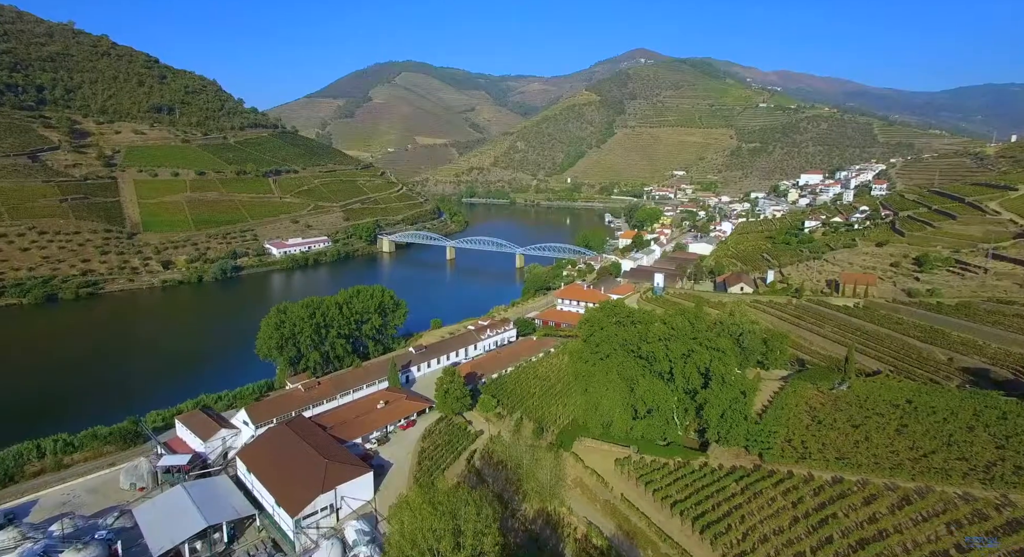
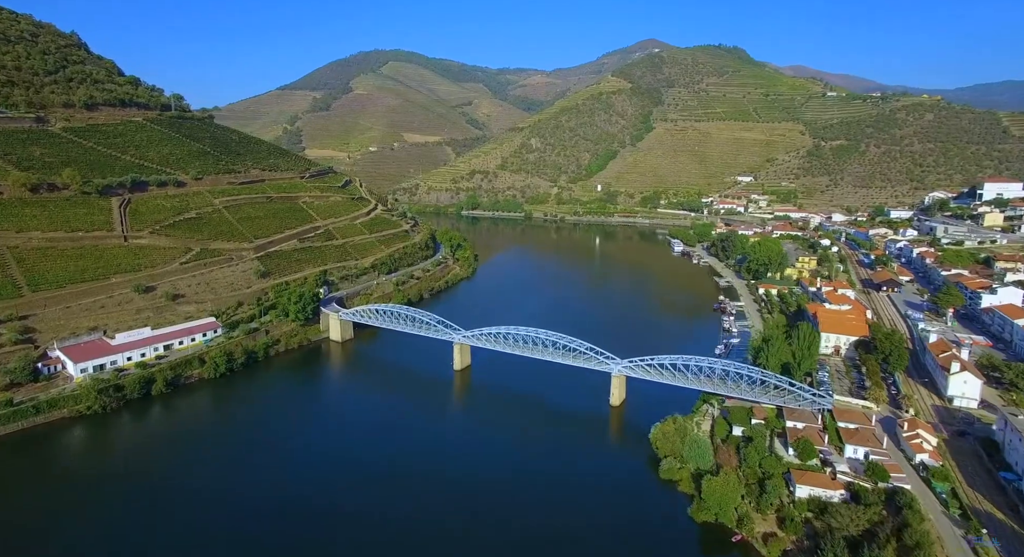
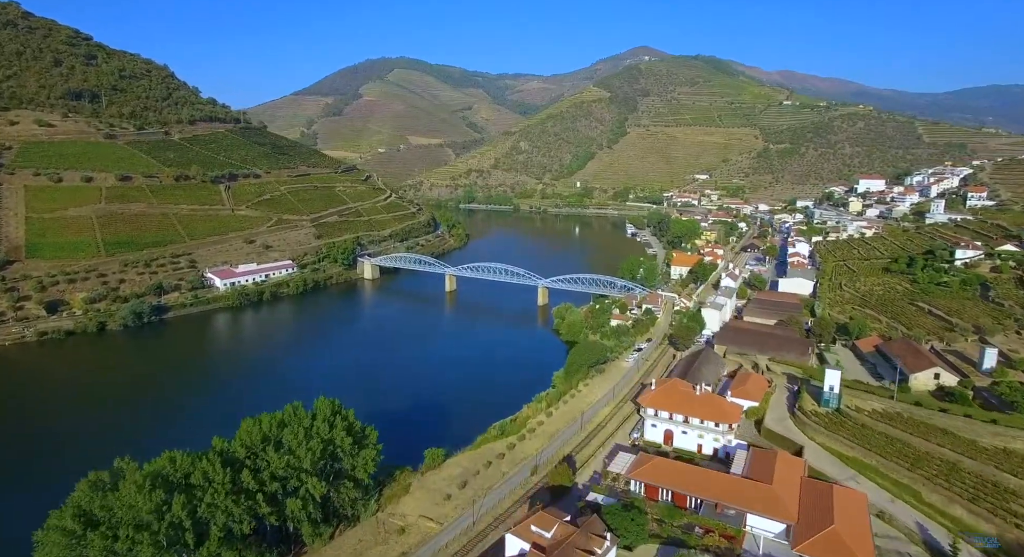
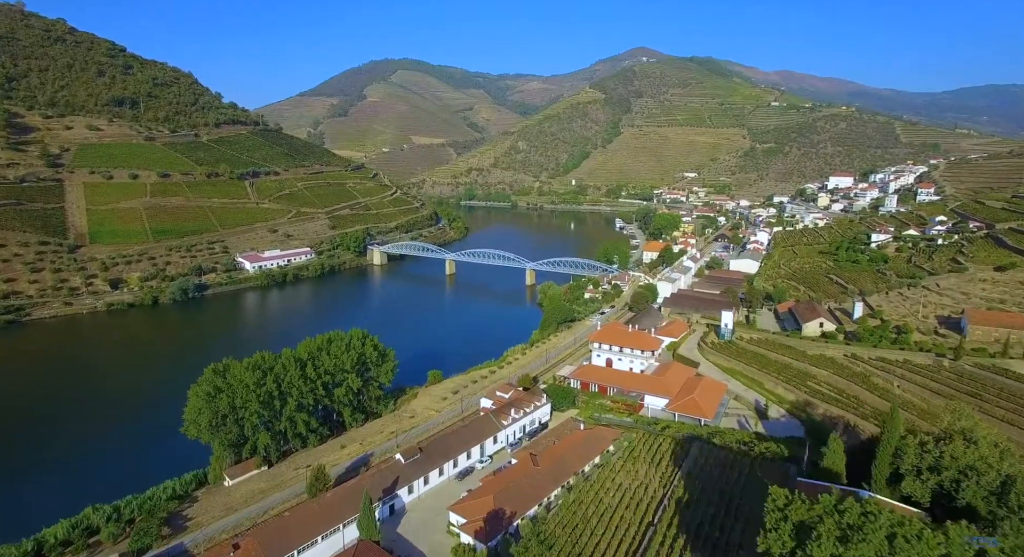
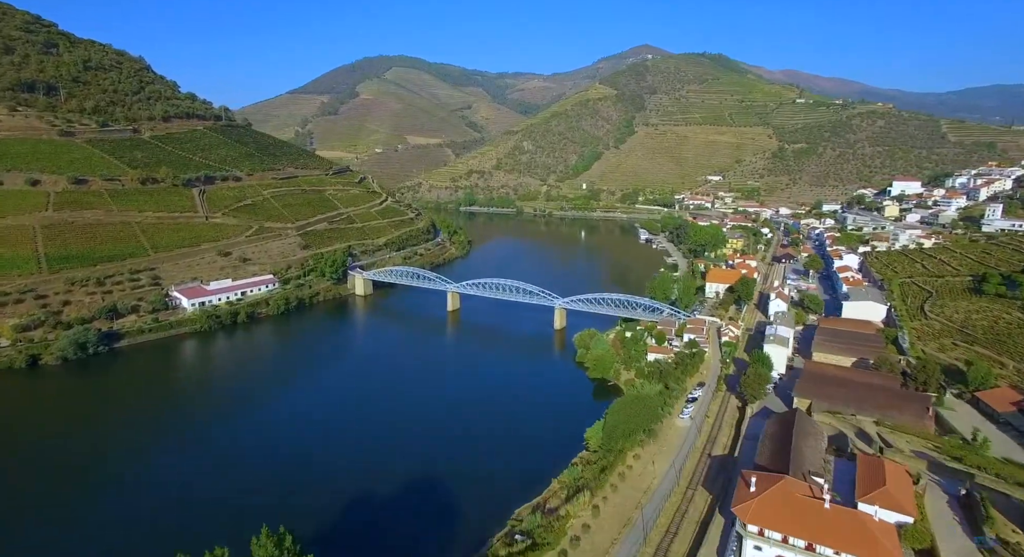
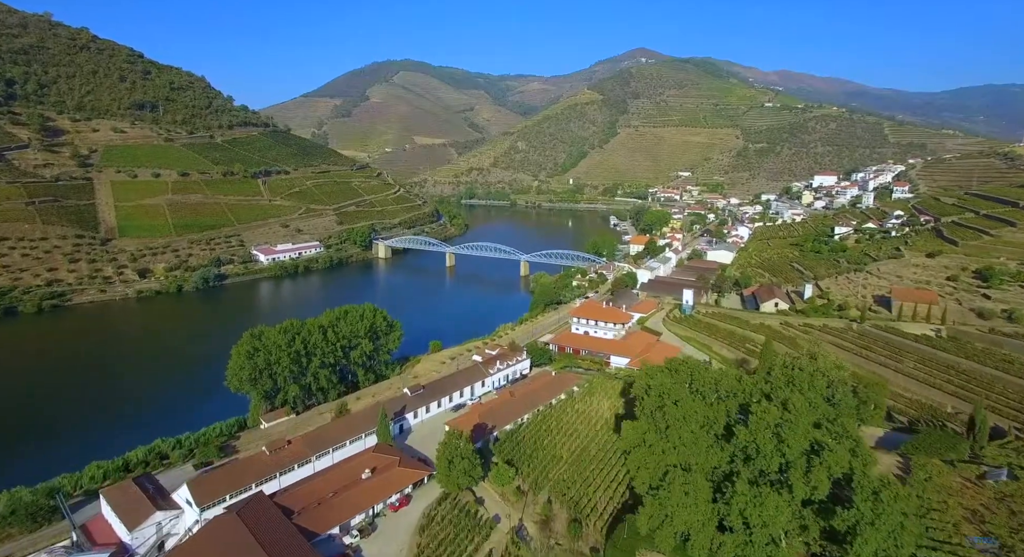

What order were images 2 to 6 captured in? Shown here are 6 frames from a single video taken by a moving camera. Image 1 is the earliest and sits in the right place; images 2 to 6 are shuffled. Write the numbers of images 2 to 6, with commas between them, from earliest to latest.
6, 4, 3, 5, 2
